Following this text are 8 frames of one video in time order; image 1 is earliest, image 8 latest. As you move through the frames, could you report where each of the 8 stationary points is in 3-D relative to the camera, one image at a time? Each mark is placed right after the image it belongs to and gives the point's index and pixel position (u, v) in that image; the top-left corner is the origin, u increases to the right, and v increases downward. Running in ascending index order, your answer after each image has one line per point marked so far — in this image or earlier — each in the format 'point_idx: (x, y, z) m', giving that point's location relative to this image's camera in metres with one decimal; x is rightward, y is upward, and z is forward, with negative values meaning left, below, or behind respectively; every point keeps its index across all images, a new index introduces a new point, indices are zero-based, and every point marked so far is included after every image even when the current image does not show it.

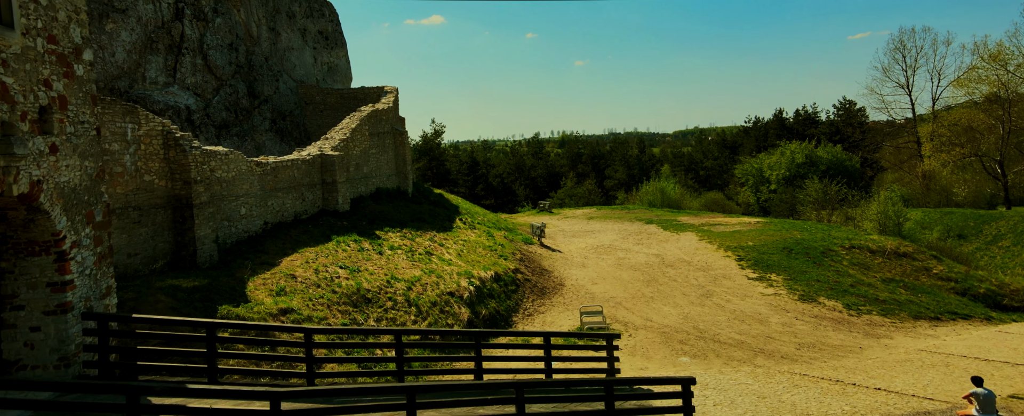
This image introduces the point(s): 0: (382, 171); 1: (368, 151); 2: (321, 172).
0: (-3.6, +1.0, +16.7) m
1: (-3.9, +1.5, +16.0) m
2: (-4.4, +0.8, +13.9) m
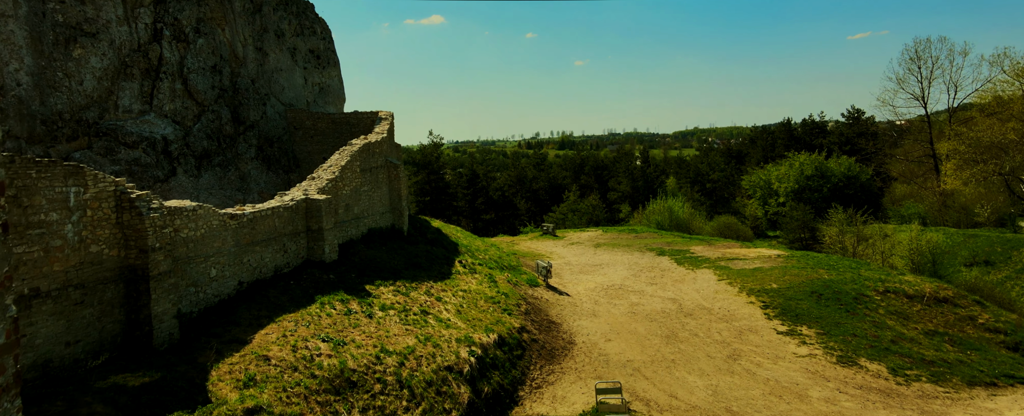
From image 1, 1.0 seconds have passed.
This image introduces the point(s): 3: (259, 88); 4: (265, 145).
0: (-3.5, 0.0, +15.3) m
1: (-3.8, +0.4, +14.7) m
2: (-4.3, -0.2, +12.5) m
3: (-8.4, +4.0, +19.9) m
4: (-8.1, +2.1, +19.5) m
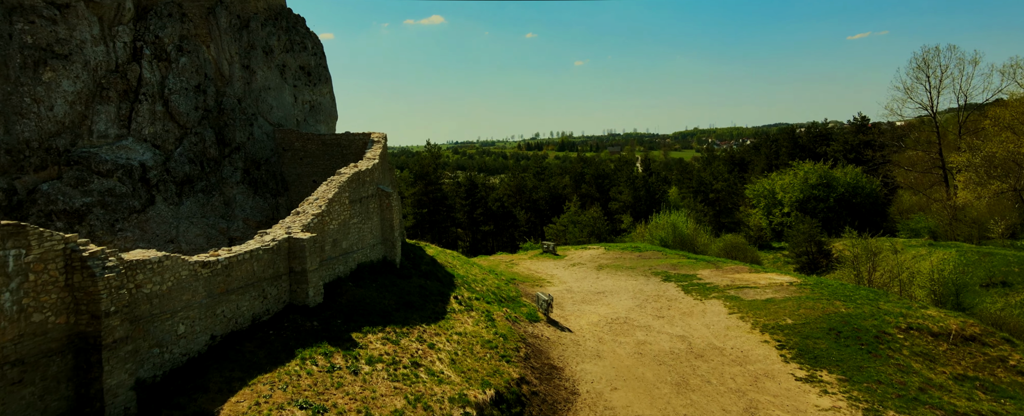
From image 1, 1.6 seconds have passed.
0: (-3.6, -0.8, +14.4) m
1: (-3.8, -0.3, +13.7) m
2: (-4.4, -1.0, +11.6) m
3: (-8.4, +3.2, +19.0) m
4: (-8.1, +1.3, +18.6) m
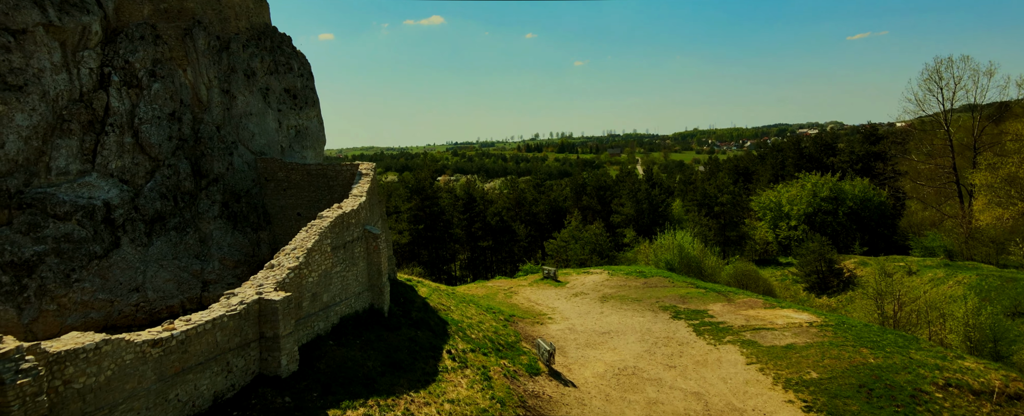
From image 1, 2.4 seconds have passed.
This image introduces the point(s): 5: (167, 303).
0: (-3.6, -1.8, +13.1) m
1: (-3.9, -1.4, +12.4) m
2: (-4.4, -2.0, +10.3) m
3: (-8.5, +2.1, +17.7) m
4: (-8.2, +0.2, +17.3) m
5: (-8.6, -2.4, +14.7) m
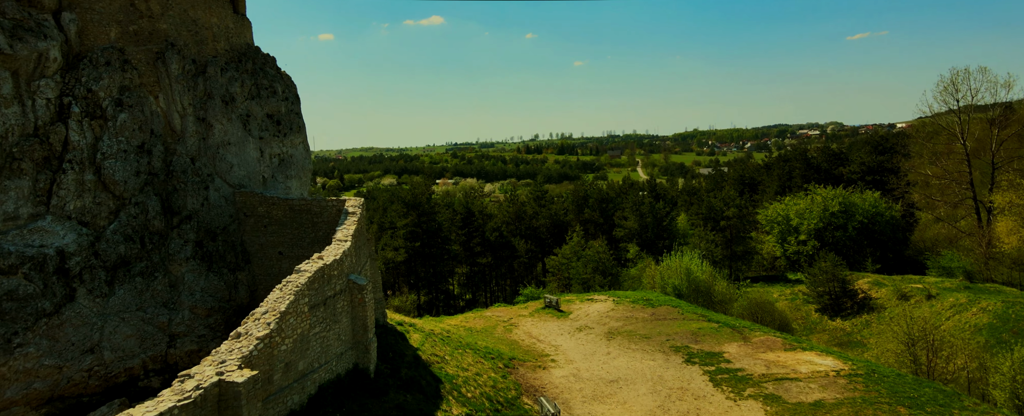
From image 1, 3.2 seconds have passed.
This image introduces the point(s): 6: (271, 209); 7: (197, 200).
0: (-3.6, -2.9, +11.7) m
1: (-3.9, -2.4, +11.0) m
2: (-4.4, -3.0, +8.9) m
3: (-8.5, +1.1, +16.3) m
4: (-8.2, -0.8, +15.9) m
5: (-8.6, -3.5, +13.3) m
6: (-6.6, 0.0, +16.4) m
7: (-8.4, +0.2, +15.9) m
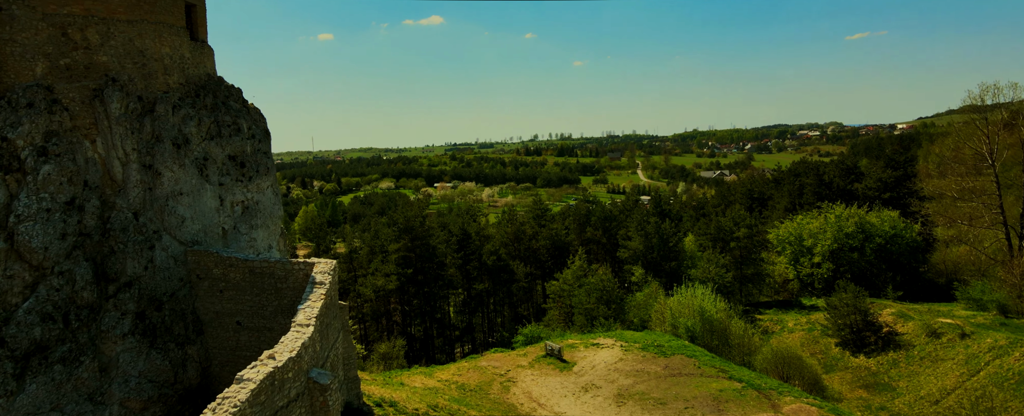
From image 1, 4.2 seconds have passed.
0: (-3.7, -4.3, +9.3) m
1: (-3.9, -3.8, +8.7) m
2: (-4.5, -4.5, +6.5) m
3: (-8.6, -0.4, +13.9) m
4: (-8.2, -2.3, +13.6) m
5: (-8.6, -4.9, +11.0) m
6: (-6.7, -1.5, +14.0) m
7: (-8.5, -1.3, +13.6) m
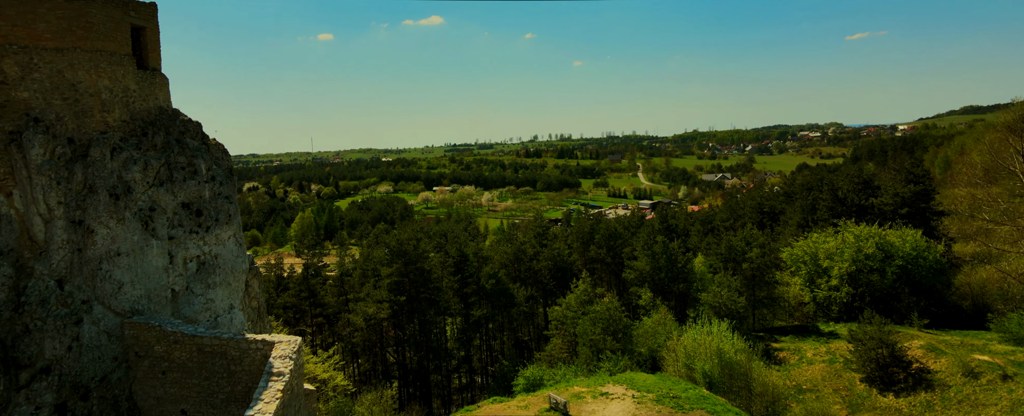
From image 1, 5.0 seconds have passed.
0: (-3.7, -5.6, +7.0) m
1: (-3.9, -5.1, +6.4) m
2: (-4.4, -5.8, +4.2) m
3: (-8.6, -1.7, +11.6) m
4: (-8.2, -3.6, +11.2) m
5: (-8.6, -6.2, +8.7) m
6: (-6.7, -2.8, +11.7) m
7: (-8.5, -2.6, +11.3) m
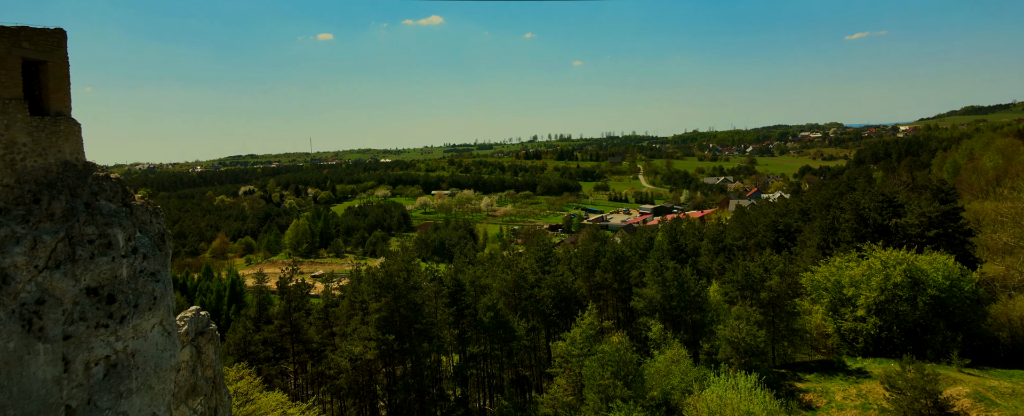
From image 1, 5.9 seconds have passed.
0: (-3.7, -7.2, +3.9) m
1: (-3.9, -6.7, +3.3) m
2: (-4.4, -7.3, +1.1) m
3: (-8.6, -3.2, +8.5) m
4: (-8.2, -5.1, +8.1) m
5: (-8.6, -7.8, +5.6) m
6: (-6.7, -4.3, +8.6) m
7: (-8.5, -4.1, +8.2) m
